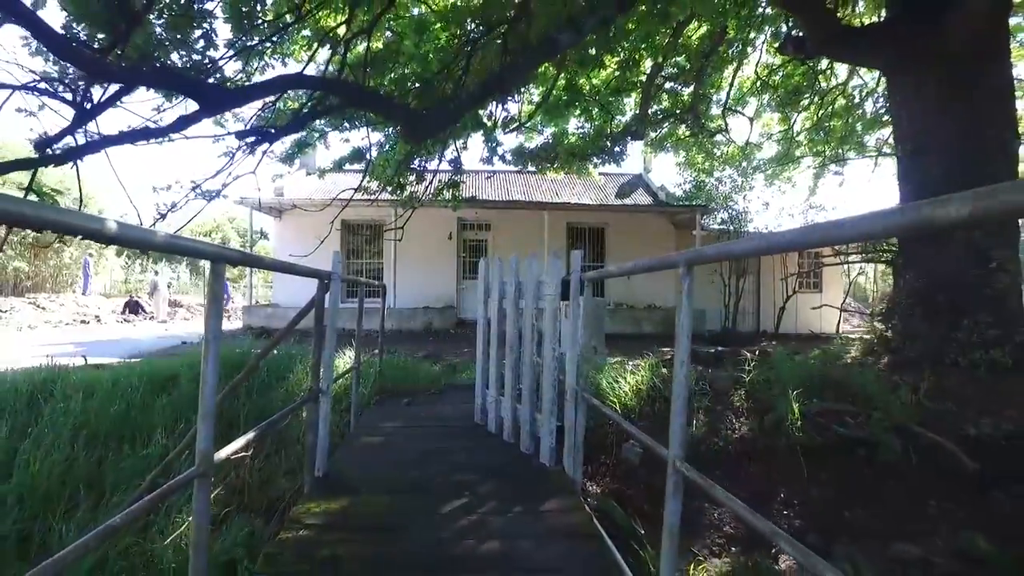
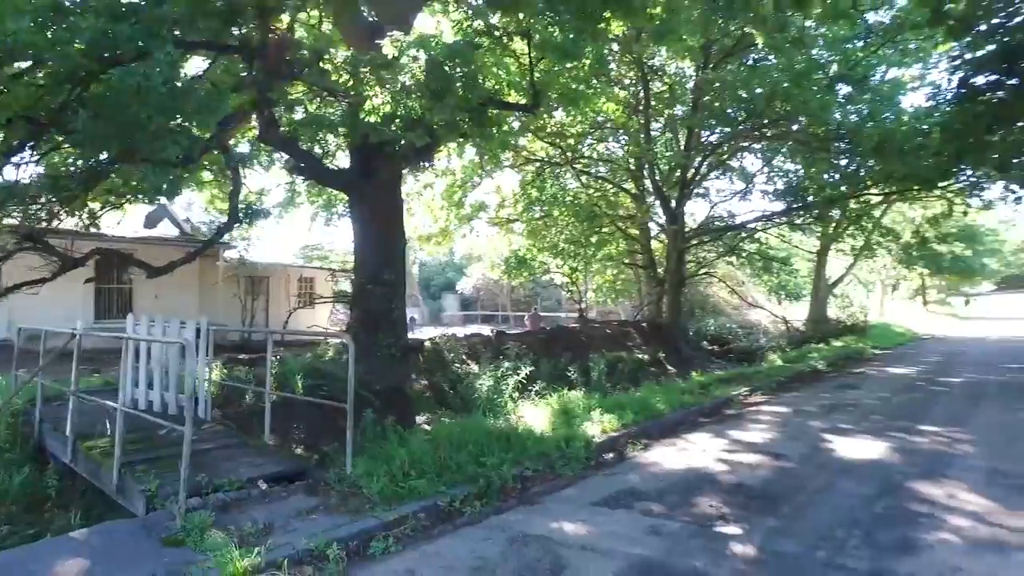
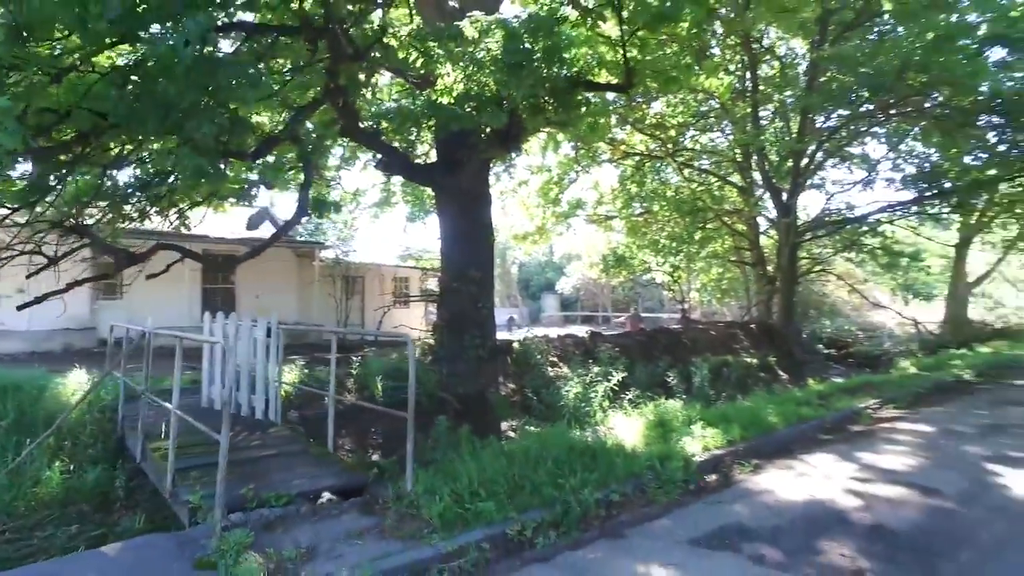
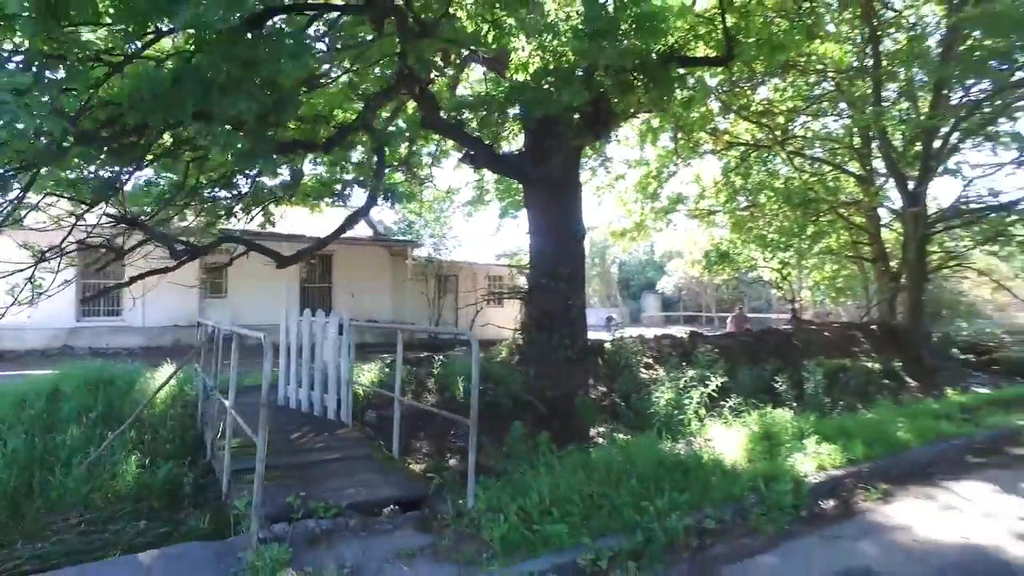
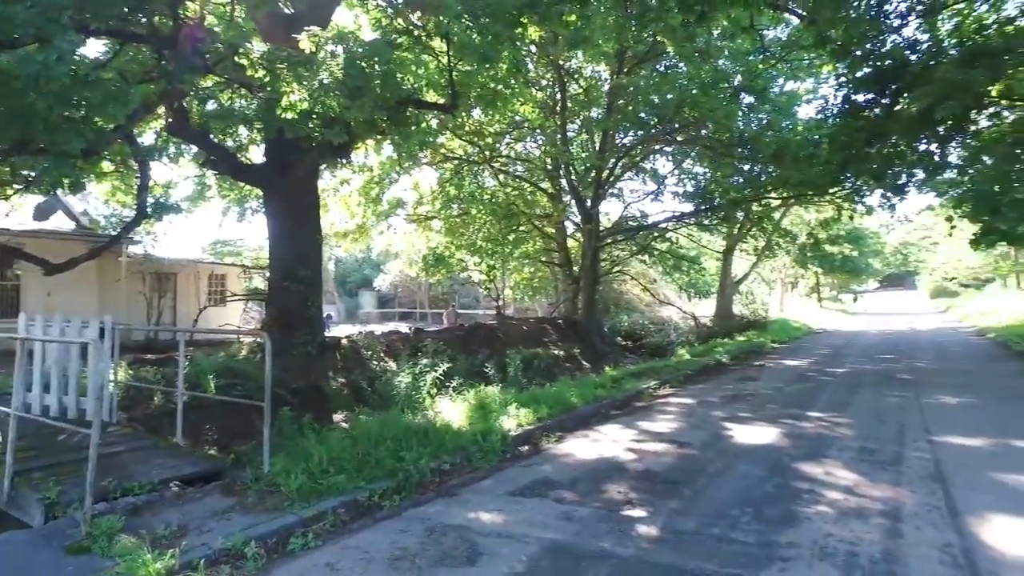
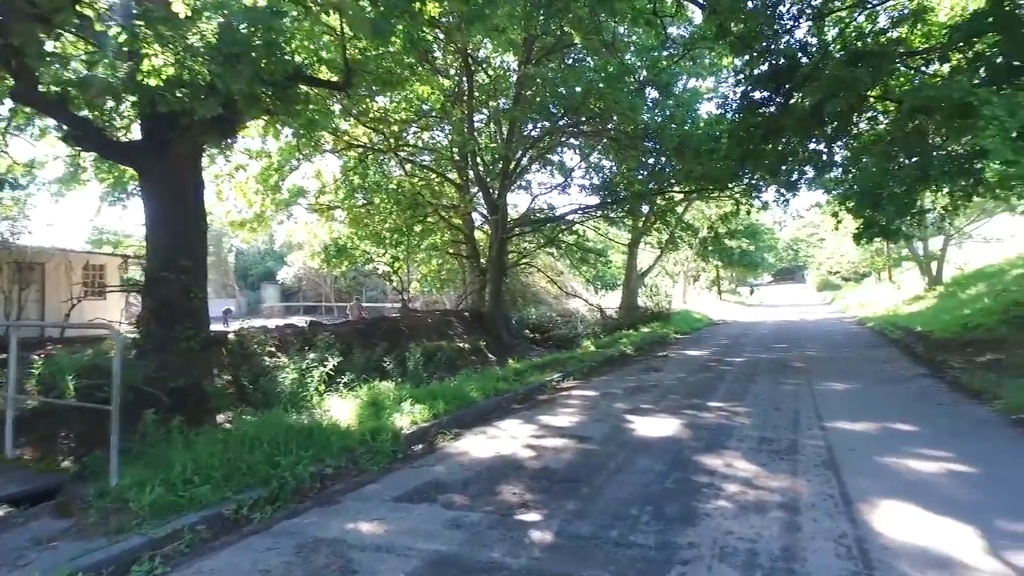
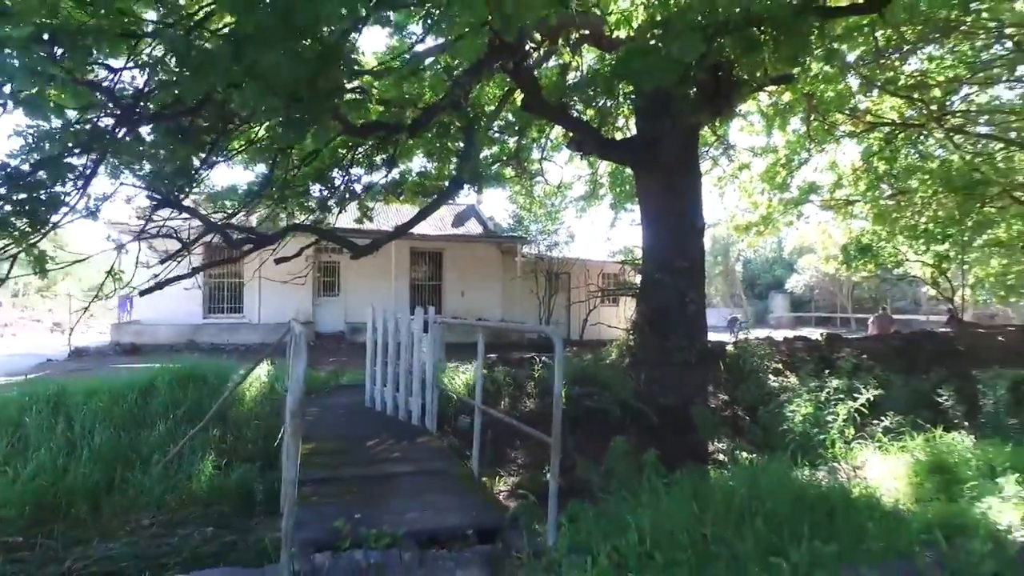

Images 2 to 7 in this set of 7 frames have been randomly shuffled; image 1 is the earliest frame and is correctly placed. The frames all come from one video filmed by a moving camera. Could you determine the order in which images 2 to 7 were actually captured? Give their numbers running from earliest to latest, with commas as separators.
7, 4, 3, 2, 5, 6
